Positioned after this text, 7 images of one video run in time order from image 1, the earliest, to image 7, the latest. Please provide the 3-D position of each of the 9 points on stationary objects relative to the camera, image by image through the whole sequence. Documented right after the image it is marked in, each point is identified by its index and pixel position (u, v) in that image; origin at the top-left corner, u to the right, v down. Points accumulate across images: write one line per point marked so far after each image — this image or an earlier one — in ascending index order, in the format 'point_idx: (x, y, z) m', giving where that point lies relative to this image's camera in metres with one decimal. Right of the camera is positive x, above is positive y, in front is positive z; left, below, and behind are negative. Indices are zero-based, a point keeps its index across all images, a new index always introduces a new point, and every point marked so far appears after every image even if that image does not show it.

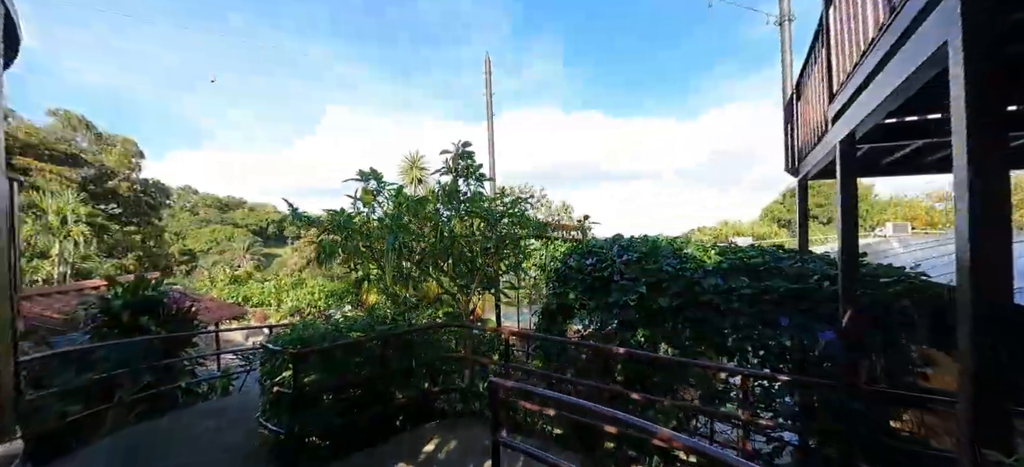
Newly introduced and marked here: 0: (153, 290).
0: (-3.3, -0.5, +4.0) m
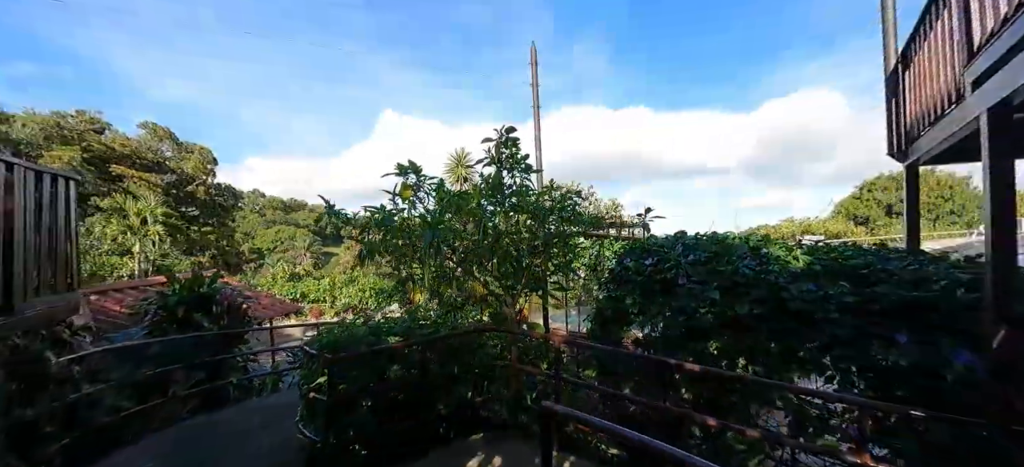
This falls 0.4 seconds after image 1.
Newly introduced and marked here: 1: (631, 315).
0: (-2.9, -0.5, +4.1) m
1: (+0.8, -0.5, +2.8) m
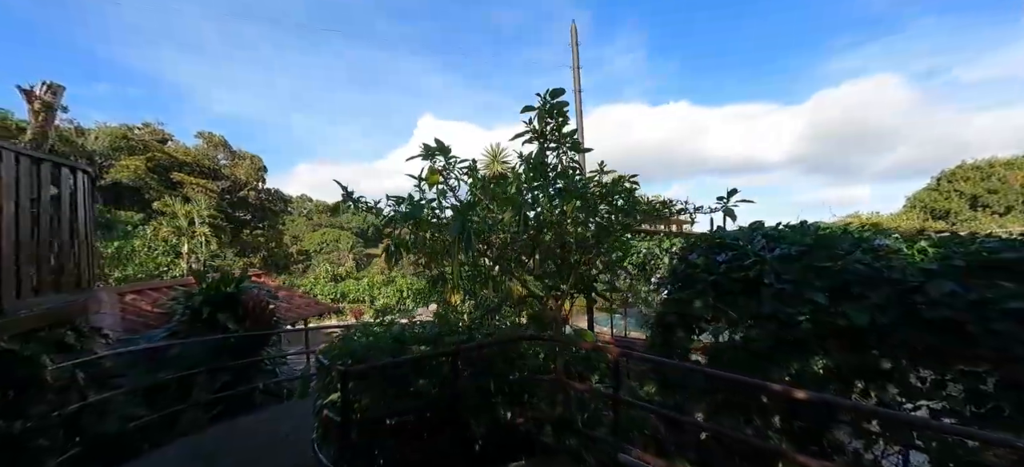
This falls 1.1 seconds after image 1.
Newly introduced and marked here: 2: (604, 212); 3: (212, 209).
0: (-2.5, -0.5, +3.9) m
1: (+1.0, -0.5, +2.3) m
2: (+0.6, +0.1, +2.6) m
3: (-10.4, +0.8, +14.8) m
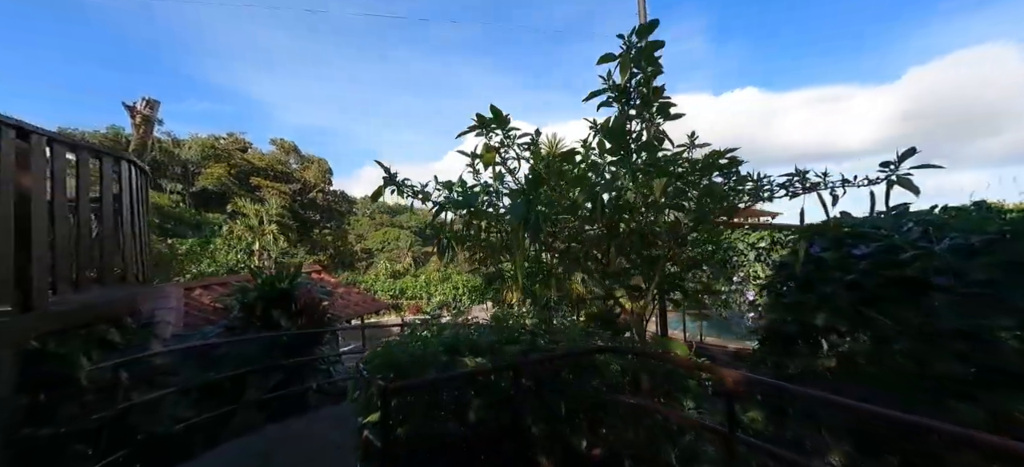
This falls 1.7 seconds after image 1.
0: (-2.0, -0.4, +3.8) m
1: (+1.4, -0.4, +1.8) m
2: (+0.9, +0.2, +2.1) m
3: (-8.5, +0.9, +15.6) m
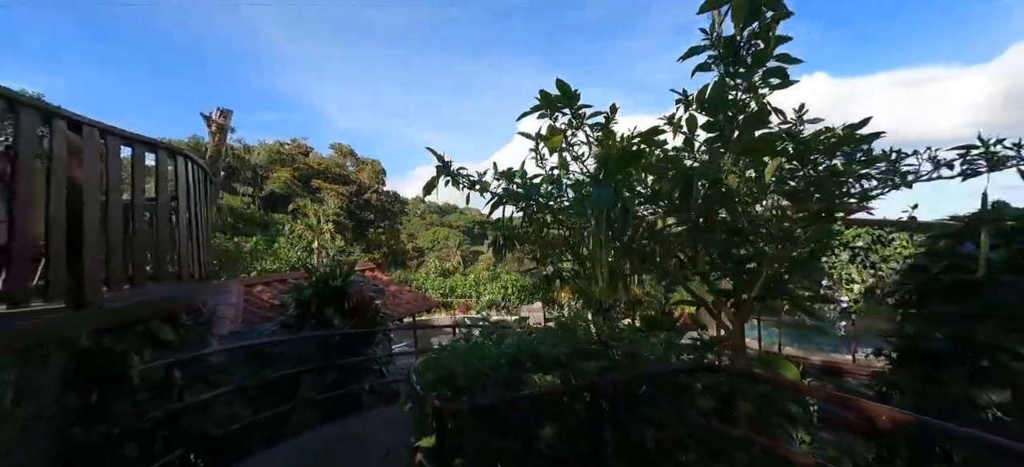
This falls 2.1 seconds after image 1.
0: (-1.5, -0.4, +3.7) m
1: (+1.6, -0.4, +1.4) m
2: (+1.2, +0.2, +1.8) m
3: (-6.6, +0.9, +16.2) m
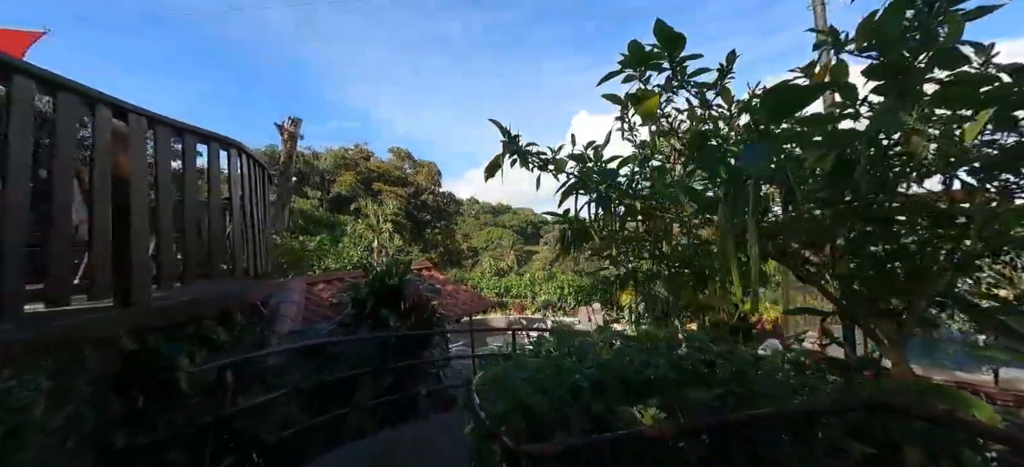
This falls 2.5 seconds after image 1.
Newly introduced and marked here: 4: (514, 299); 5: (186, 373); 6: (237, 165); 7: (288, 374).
0: (-1.0, -0.4, +3.6) m
1: (+1.8, -0.4, +0.9) m
2: (+1.5, +0.3, +1.3) m
3: (-4.5, +0.9, +16.6) m
4: (+0.1, -2.5, +16.5) m
5: (-1.3, -0.6, +1.8) m
6: (-1.6, +0.4, +2.5) m
7: (-1.3, -0.8, +2.5) m
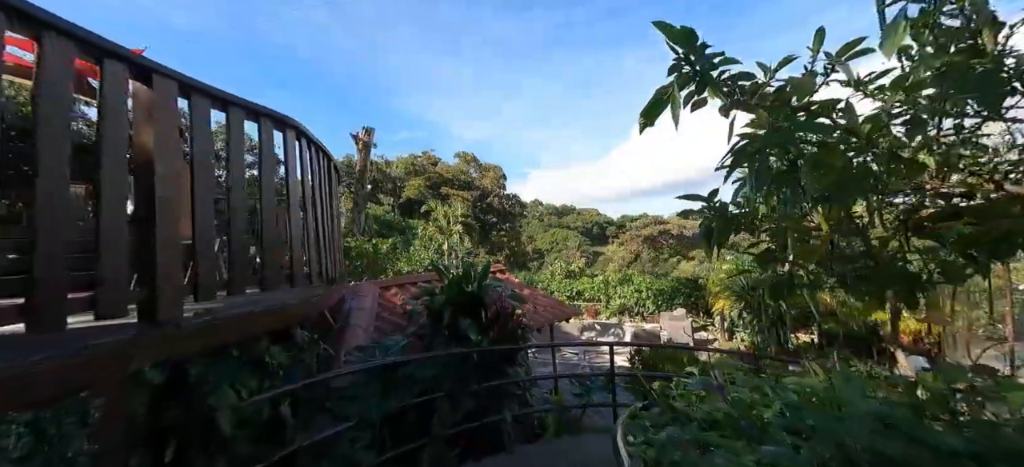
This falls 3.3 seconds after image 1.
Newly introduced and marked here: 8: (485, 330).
0: (-0.3, -0.4, +3.1) m
1: (+2.1, -0.3, 0.0) m
2: (+1.8, +0.3, +0.5) m
3: (-1.8, +0.8, +16.6) m
4: (+2.7, -2.6, +15.7) m
5: (-0.9, -0.6, +1.4) m
6: (-1.1, +0.4, +2.1) m
7: (-0.8, -0.8, +2.2) m
8: (-0.2, -0.7, +3.1) m
